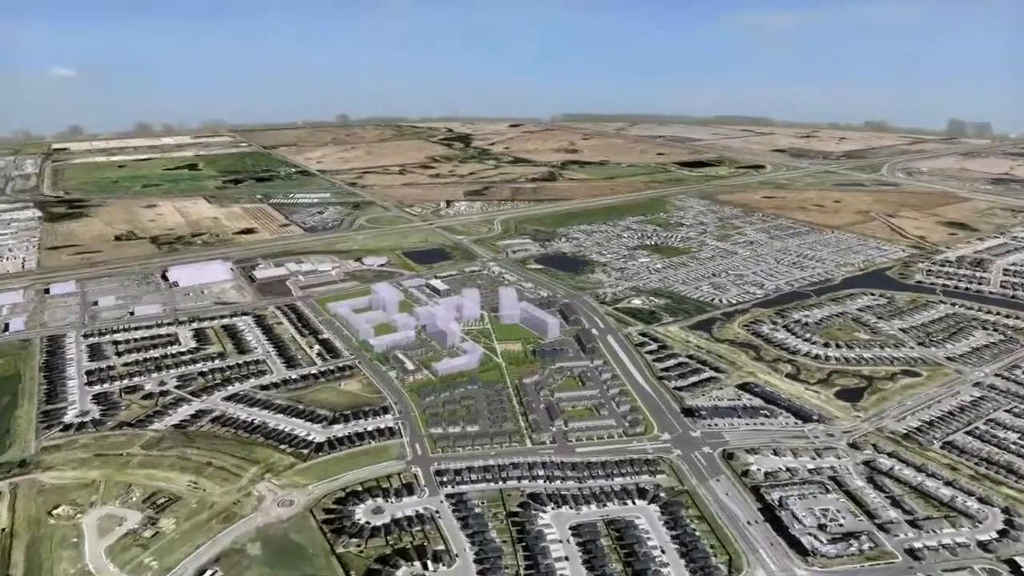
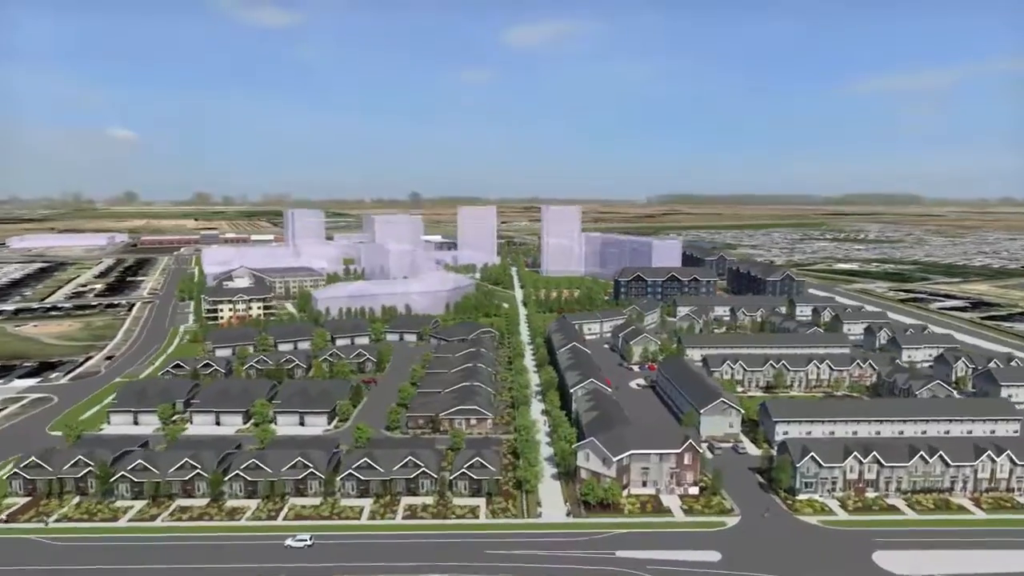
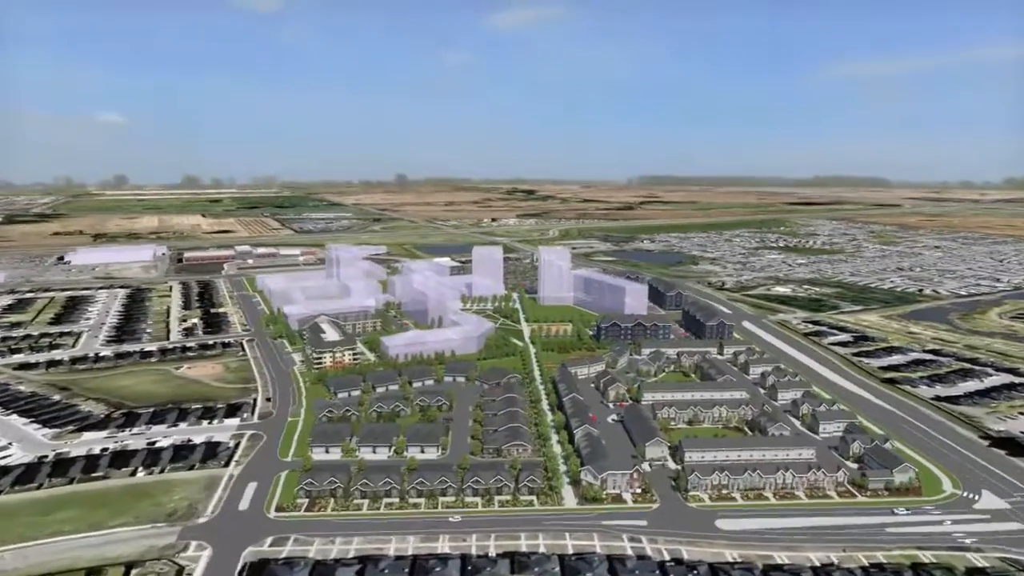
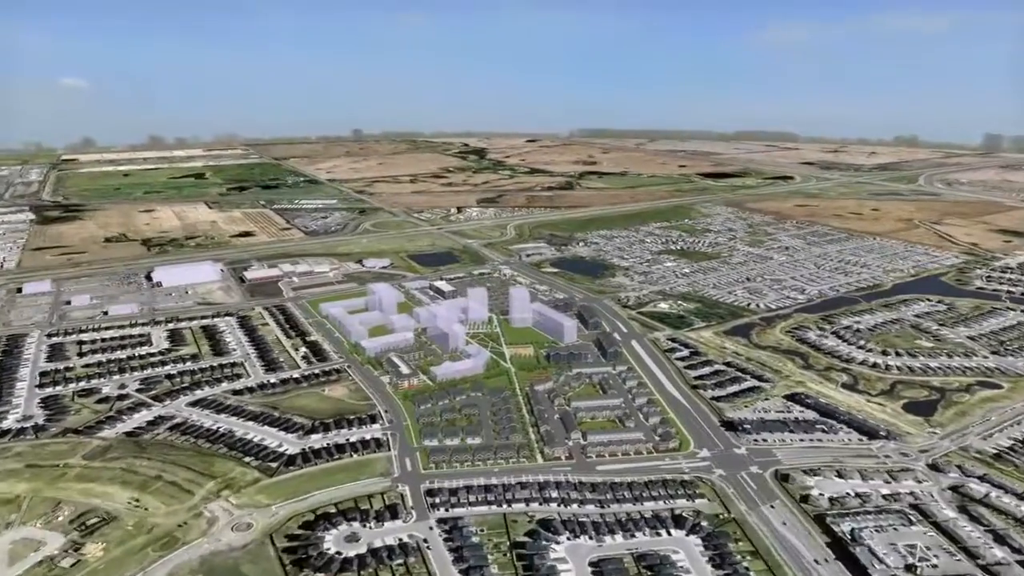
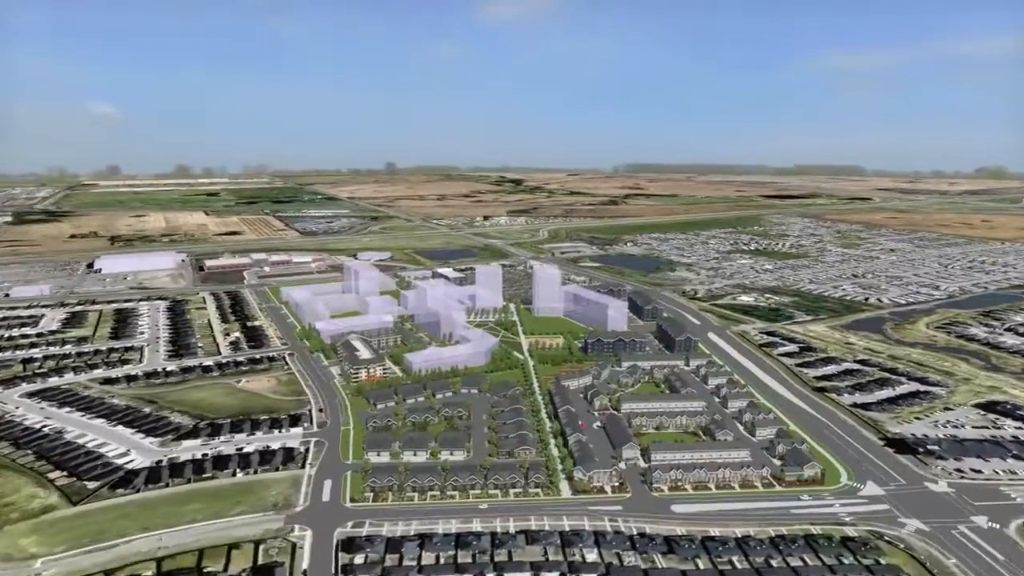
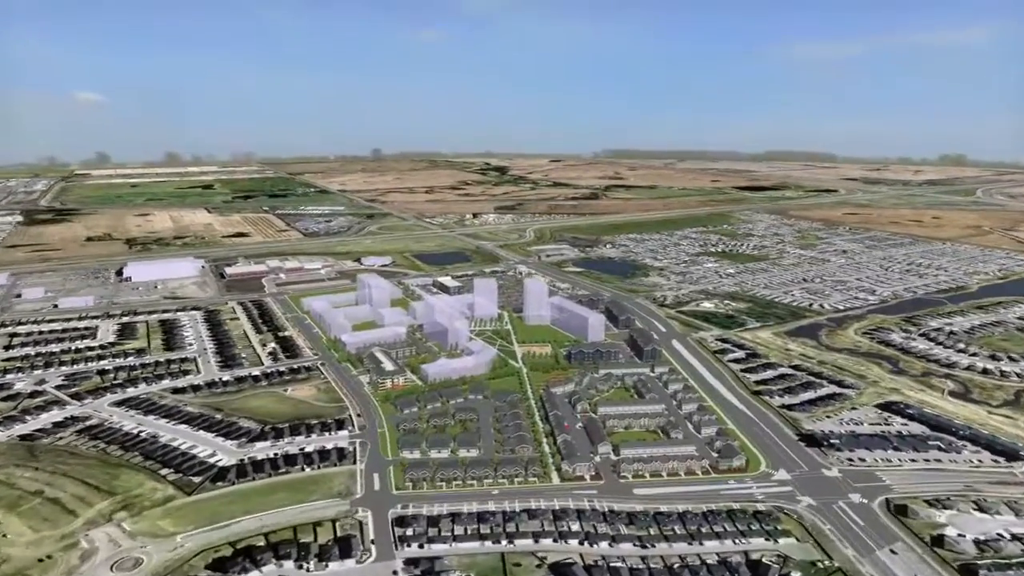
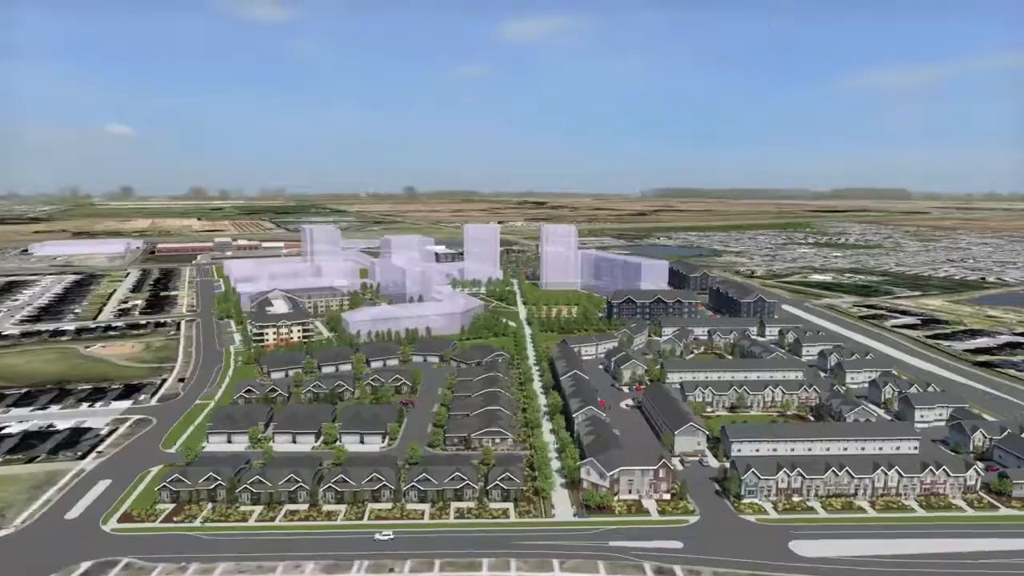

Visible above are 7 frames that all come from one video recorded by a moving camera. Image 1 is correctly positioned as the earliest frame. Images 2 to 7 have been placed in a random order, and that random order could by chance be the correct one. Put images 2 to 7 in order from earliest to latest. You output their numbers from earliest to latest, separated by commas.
4, 6, 5, 3, 7, 2
